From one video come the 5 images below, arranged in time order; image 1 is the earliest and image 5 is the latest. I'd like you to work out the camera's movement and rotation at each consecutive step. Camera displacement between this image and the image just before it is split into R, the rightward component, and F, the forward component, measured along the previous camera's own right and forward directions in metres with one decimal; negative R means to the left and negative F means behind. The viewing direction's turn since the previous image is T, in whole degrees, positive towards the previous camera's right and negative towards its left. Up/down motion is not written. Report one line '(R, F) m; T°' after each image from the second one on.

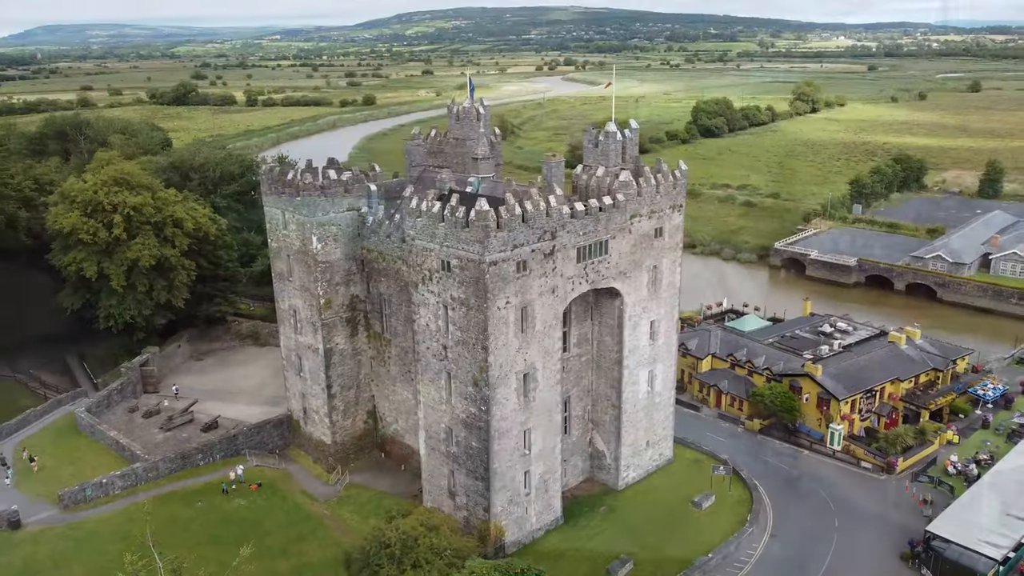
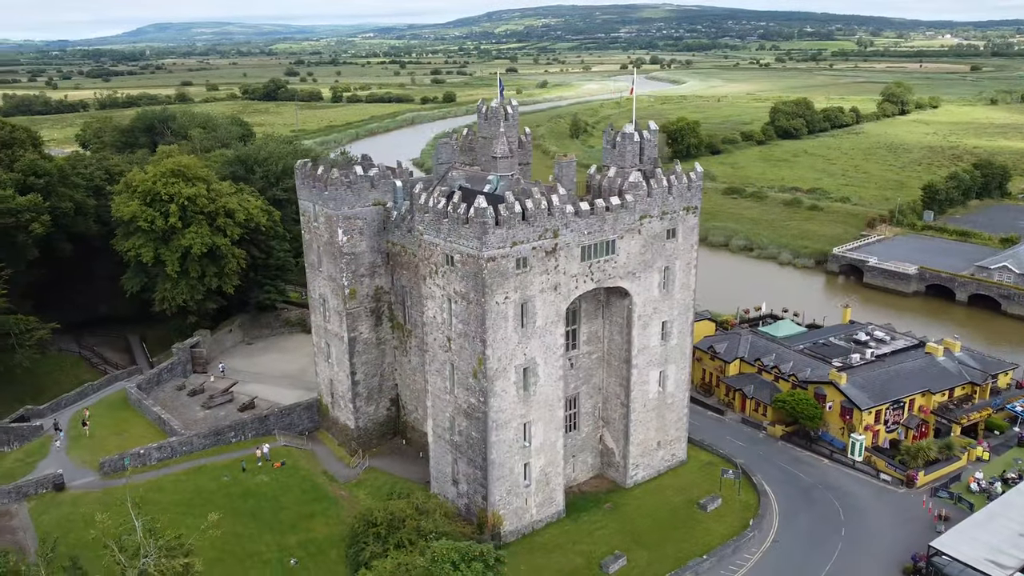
(+3.3, -0.7) m; -6°
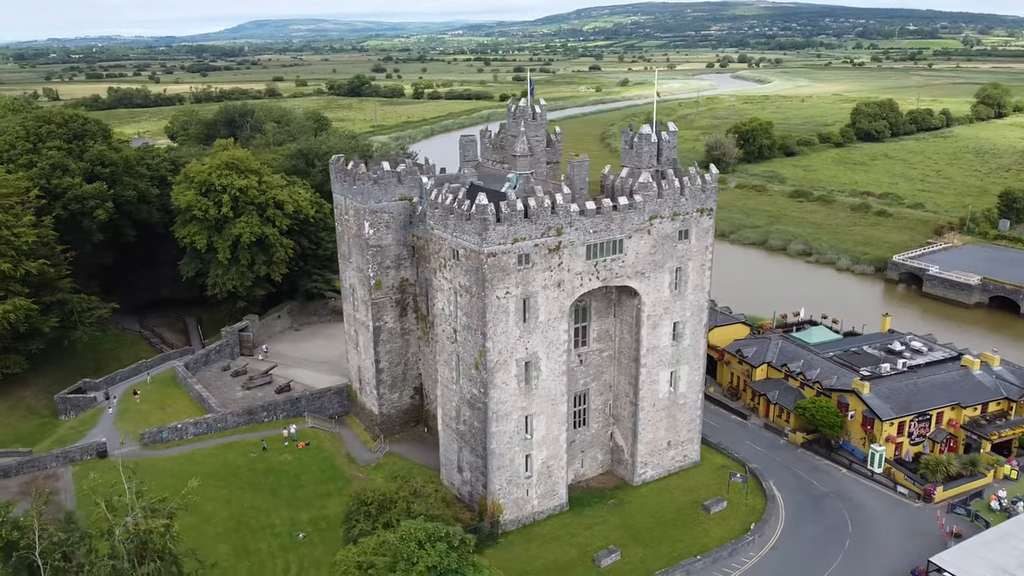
(+3.3, -0.8) m; -6°
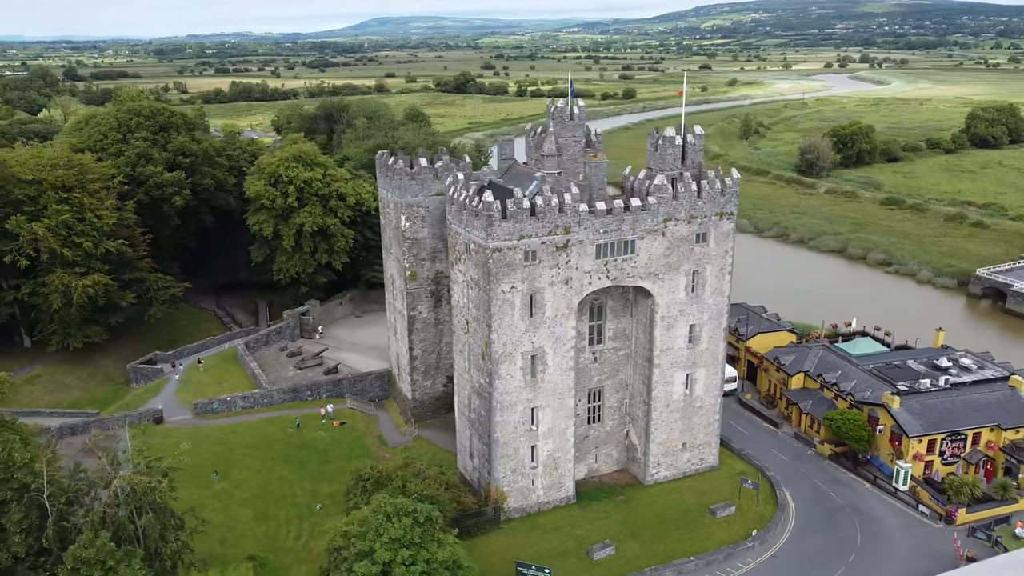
(+4.2, -0.9) m; -7°
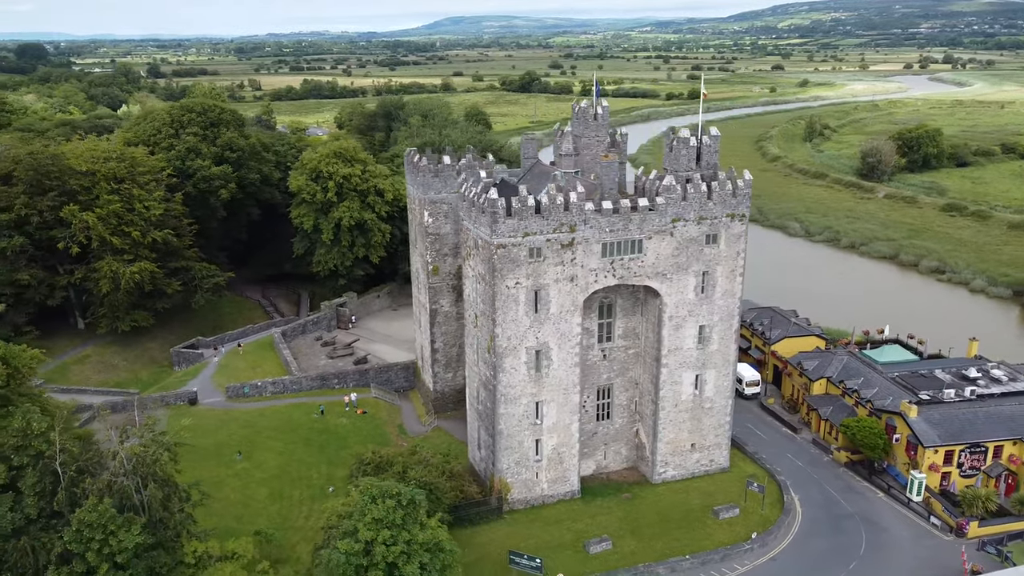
(+2.7, -0.7) m; -5°
